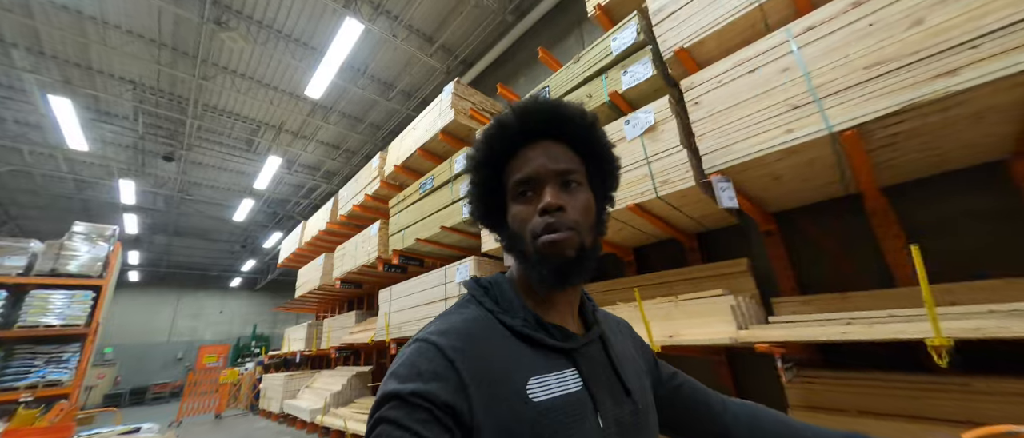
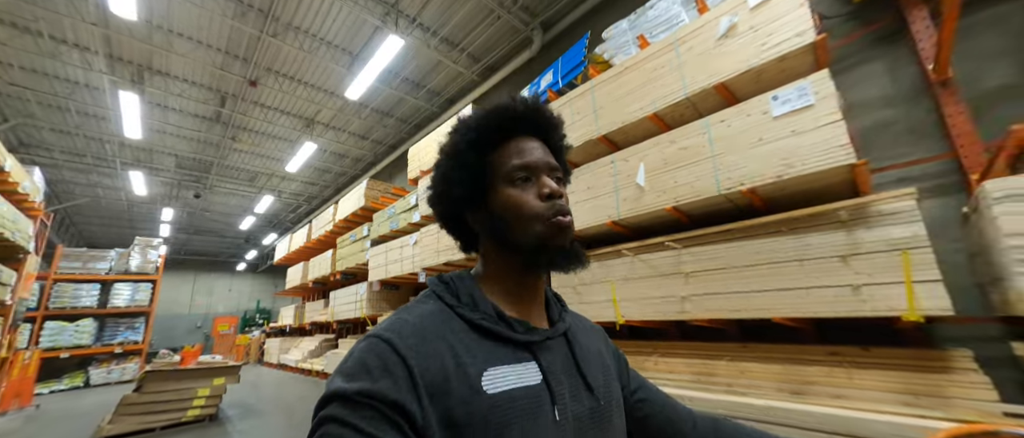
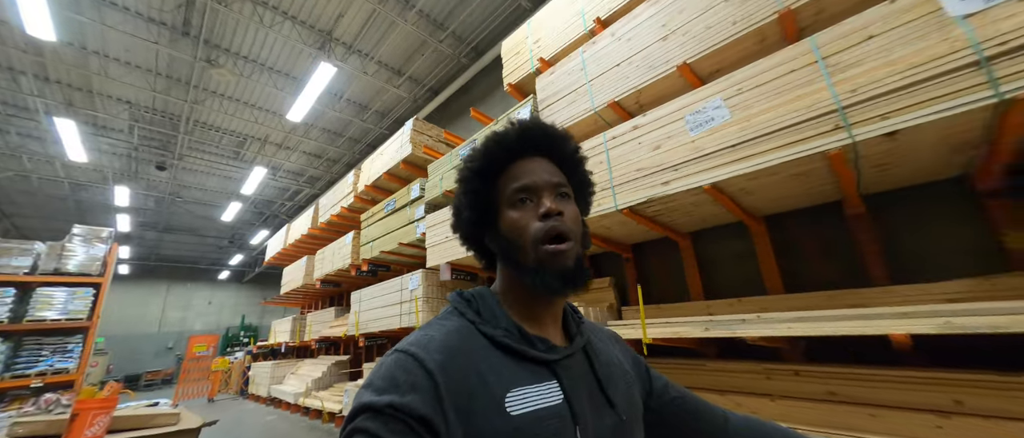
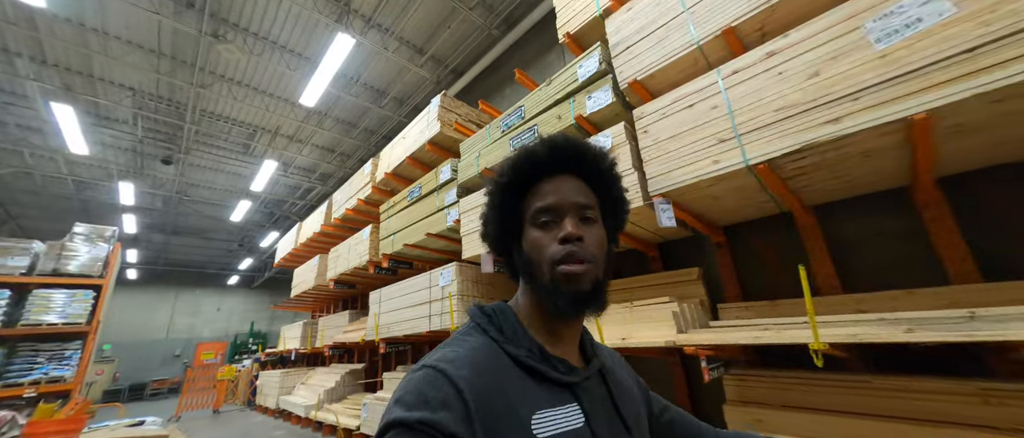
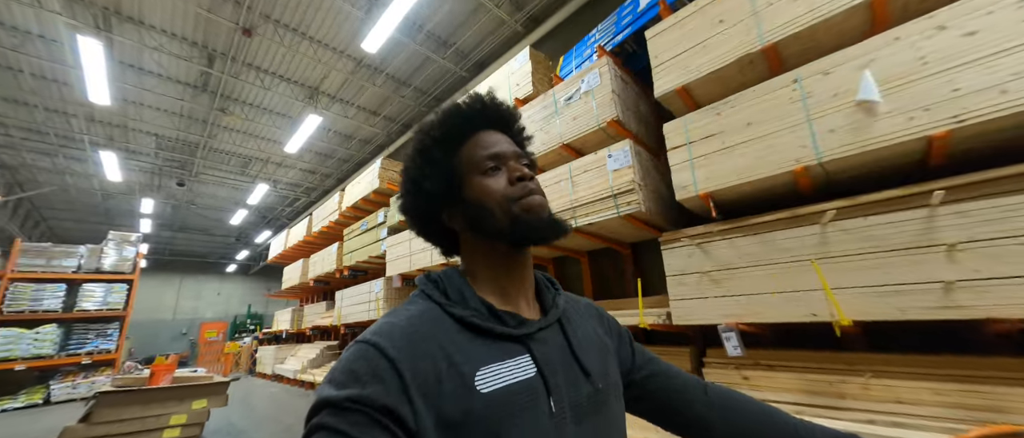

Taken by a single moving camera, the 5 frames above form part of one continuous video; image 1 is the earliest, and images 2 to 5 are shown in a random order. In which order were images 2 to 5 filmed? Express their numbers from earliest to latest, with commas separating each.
4, 3, 5, 2
